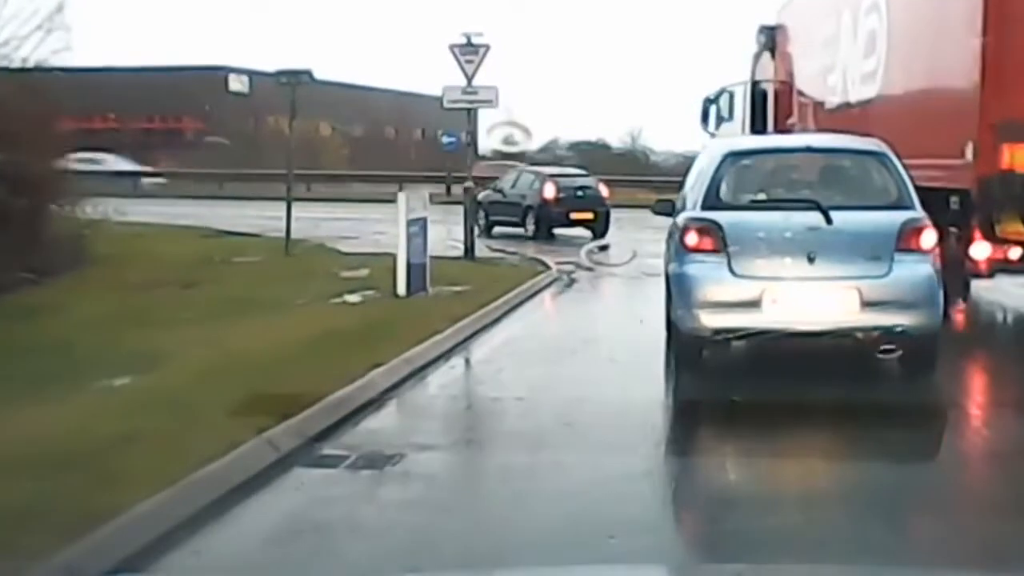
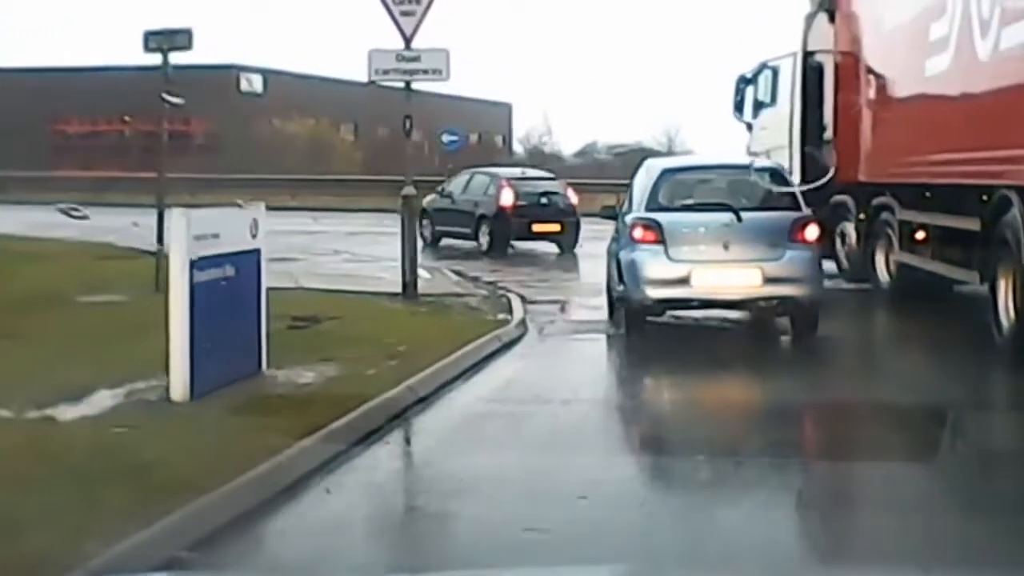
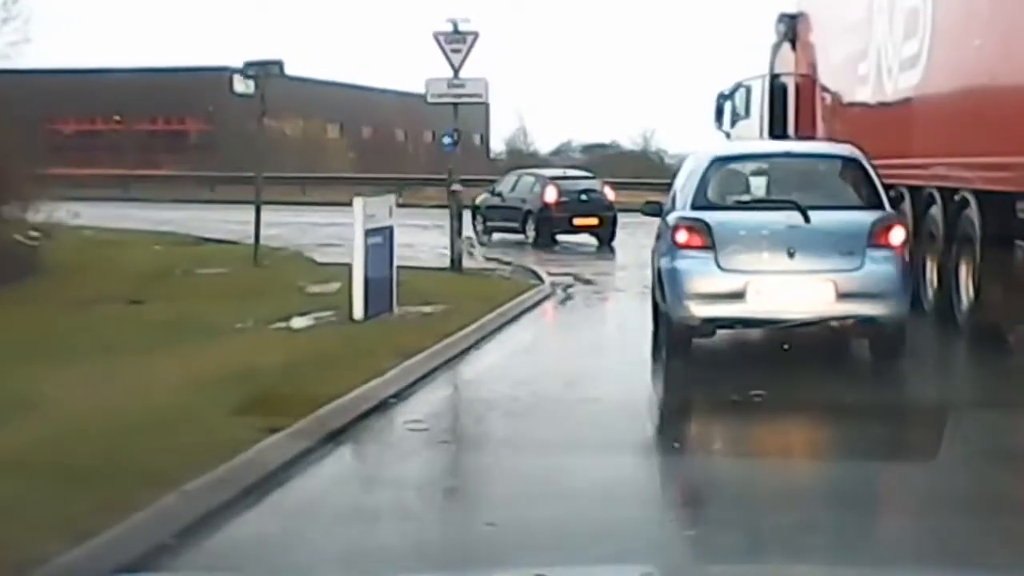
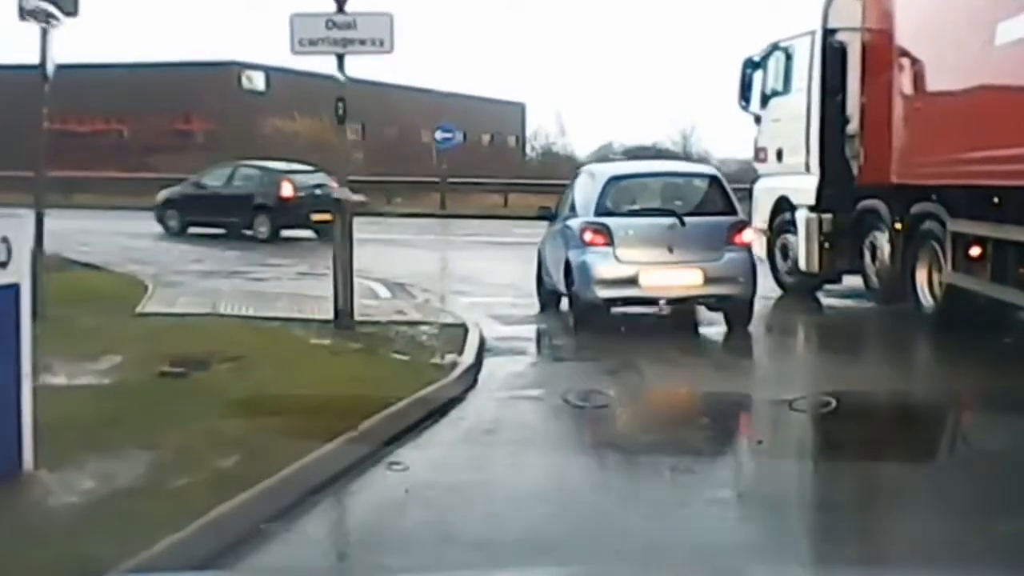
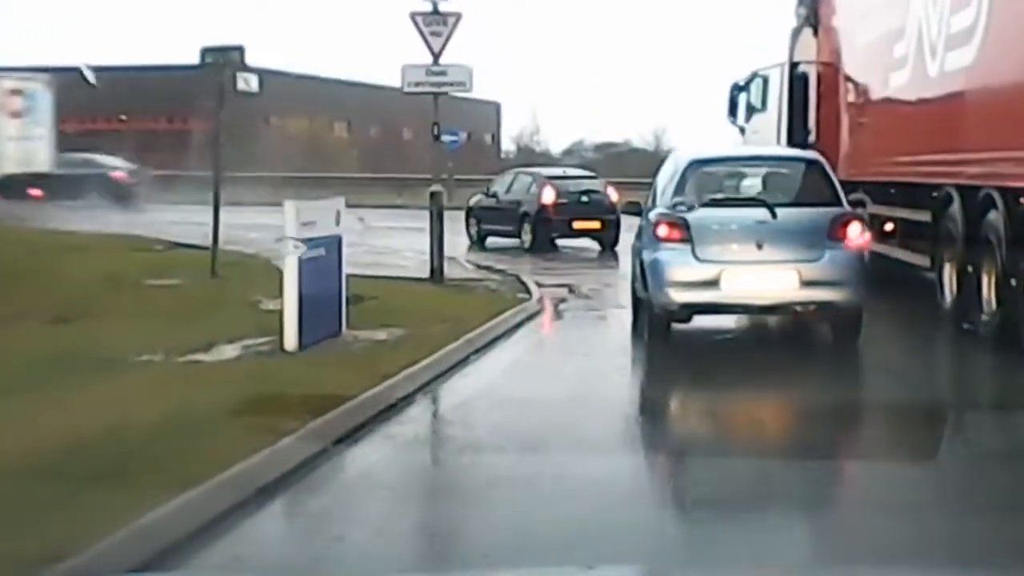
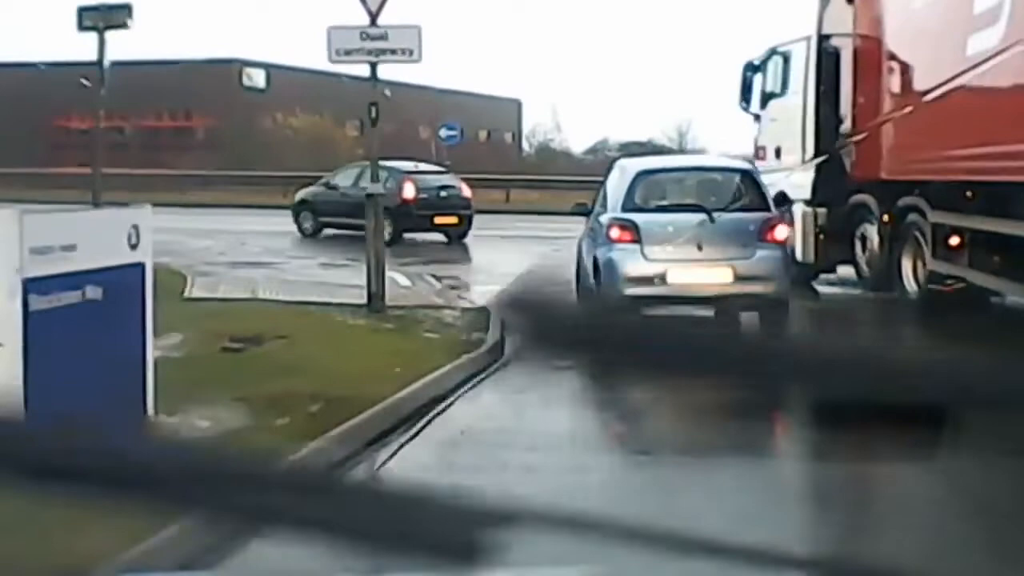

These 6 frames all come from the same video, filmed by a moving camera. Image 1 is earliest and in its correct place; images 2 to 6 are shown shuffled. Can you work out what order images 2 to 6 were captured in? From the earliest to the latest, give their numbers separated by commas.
3, 5, 2, 6, 4
